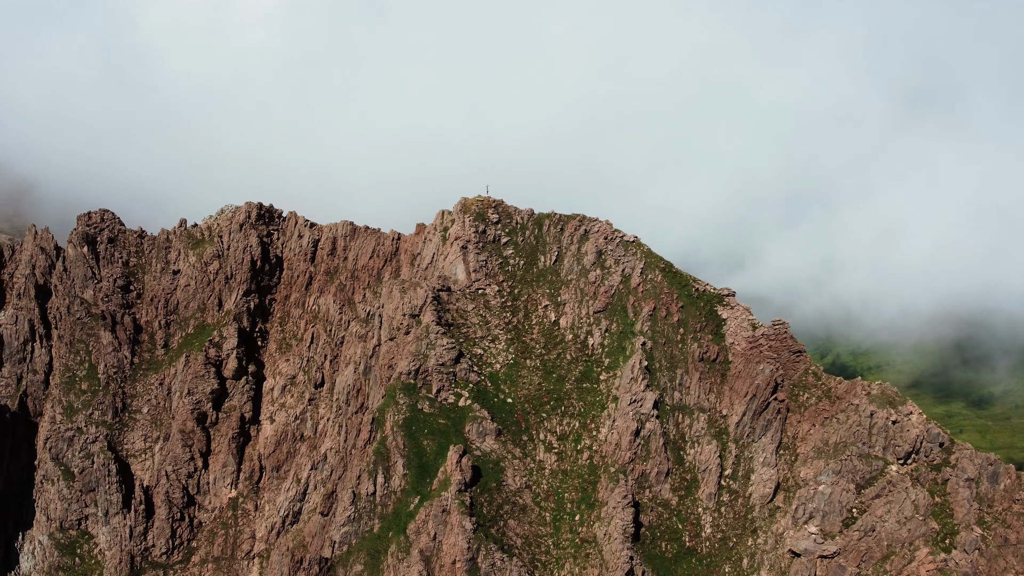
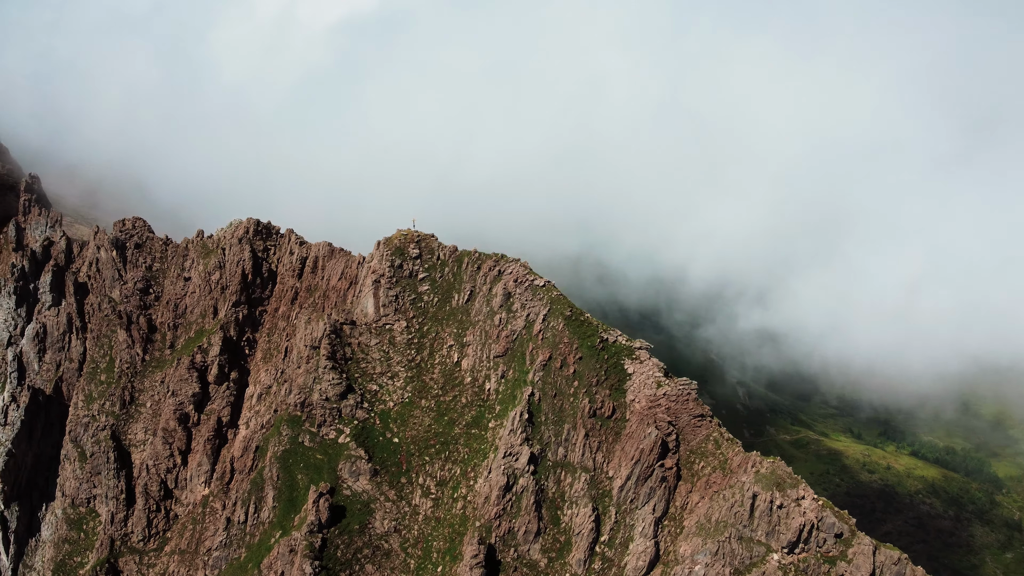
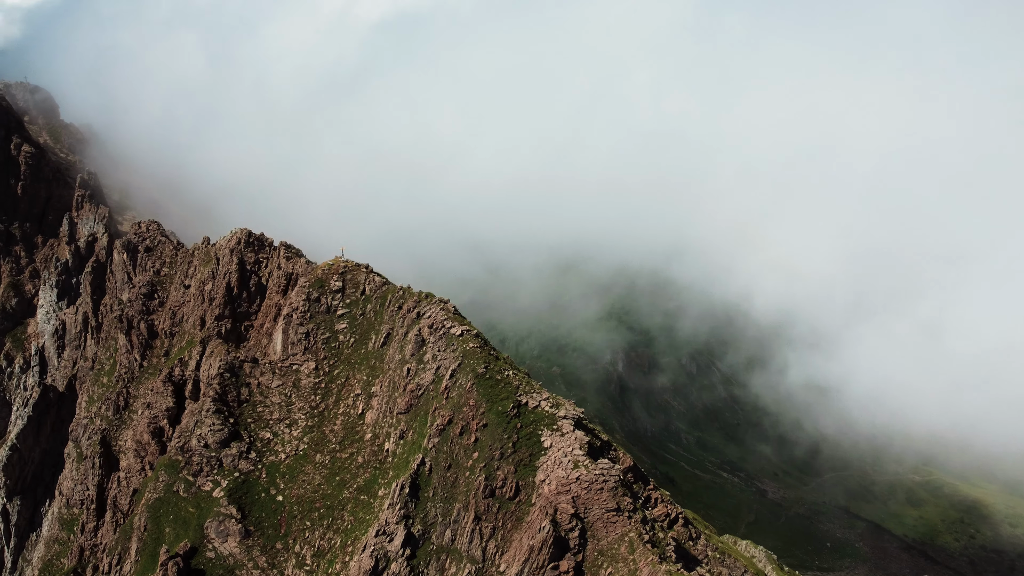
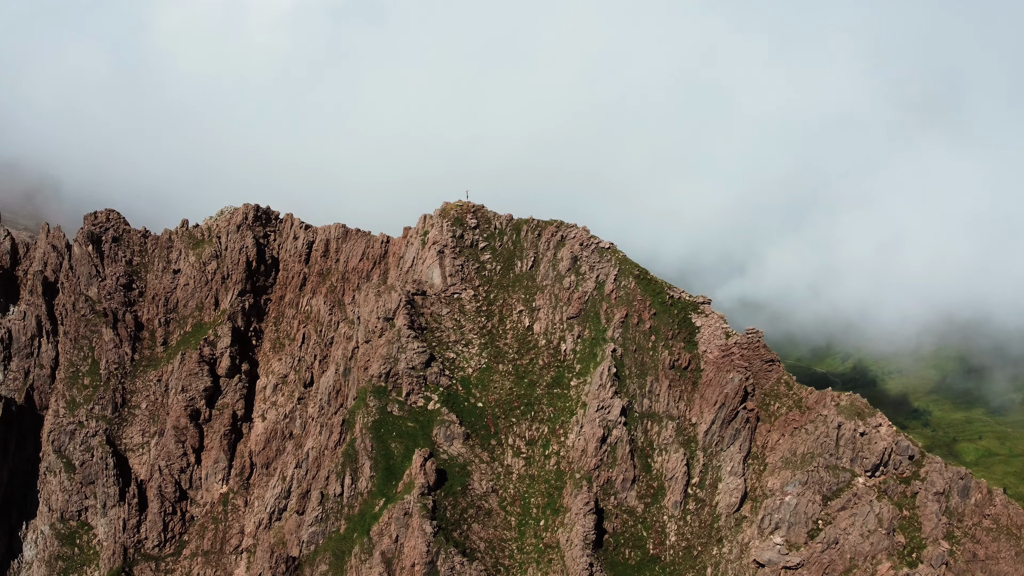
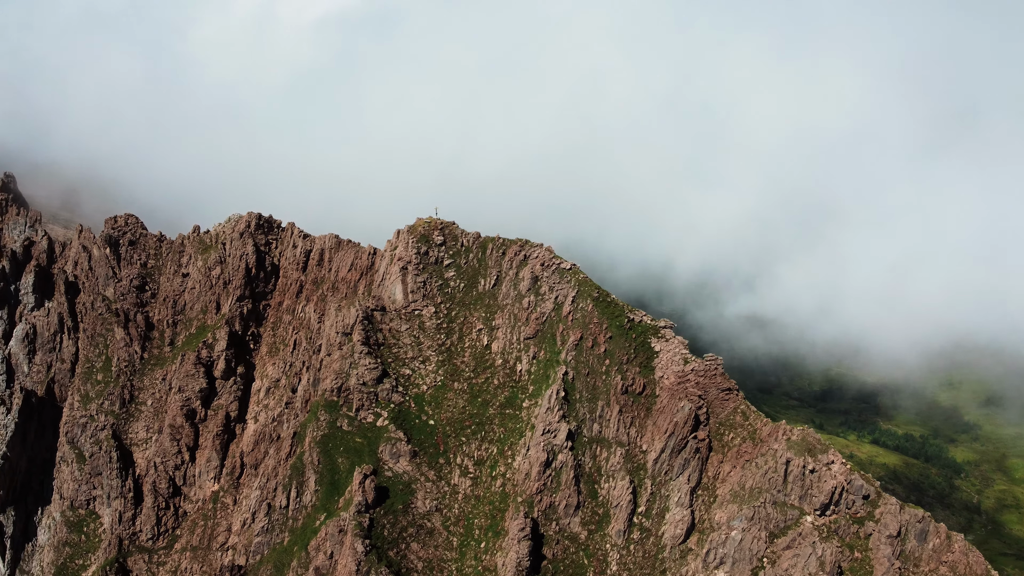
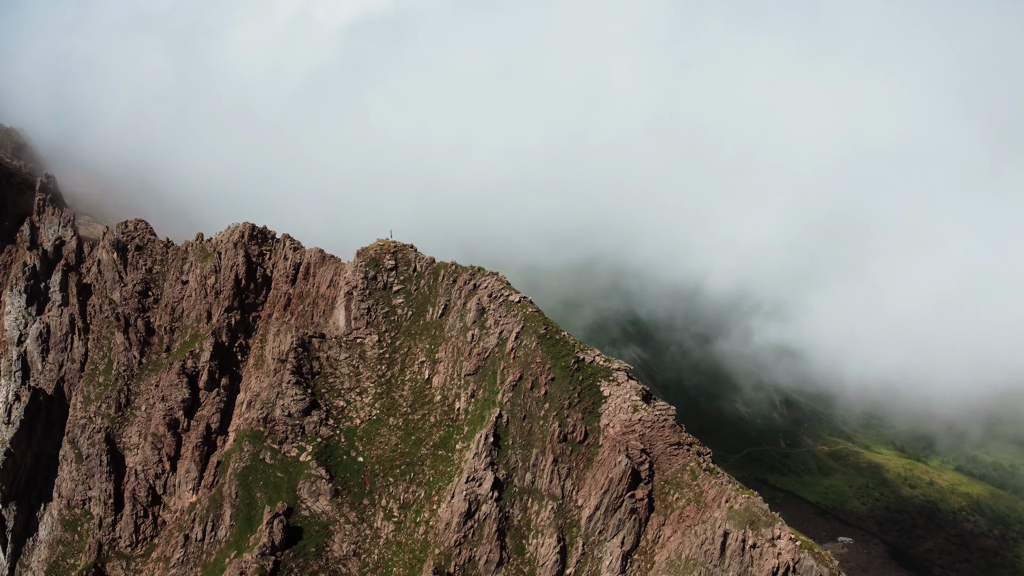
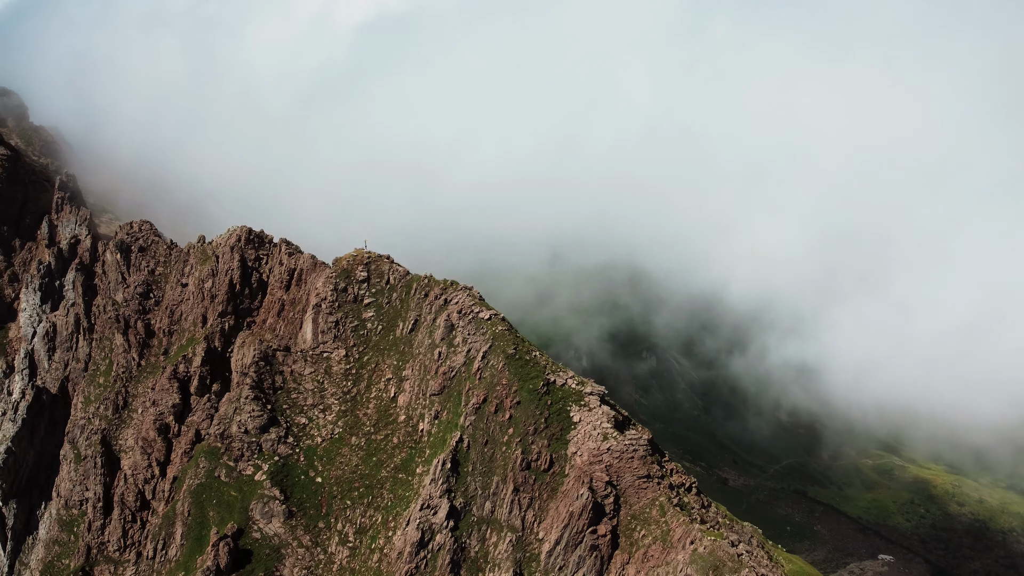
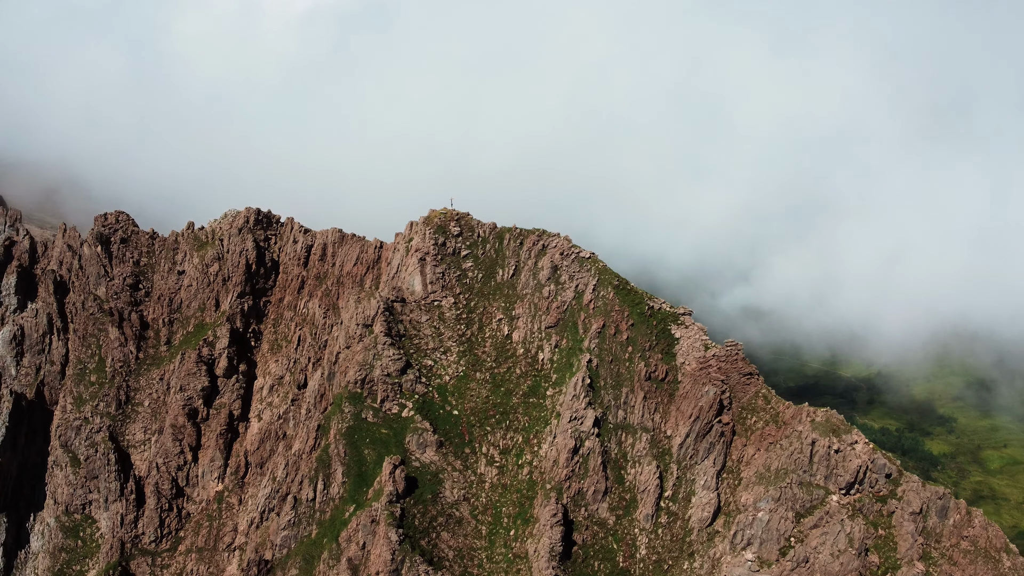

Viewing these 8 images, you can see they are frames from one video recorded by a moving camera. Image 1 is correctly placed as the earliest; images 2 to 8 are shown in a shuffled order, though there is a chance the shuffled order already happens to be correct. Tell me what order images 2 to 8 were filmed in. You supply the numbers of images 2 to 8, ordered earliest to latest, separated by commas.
4, 8, 5, 2, 6, 7, 3
